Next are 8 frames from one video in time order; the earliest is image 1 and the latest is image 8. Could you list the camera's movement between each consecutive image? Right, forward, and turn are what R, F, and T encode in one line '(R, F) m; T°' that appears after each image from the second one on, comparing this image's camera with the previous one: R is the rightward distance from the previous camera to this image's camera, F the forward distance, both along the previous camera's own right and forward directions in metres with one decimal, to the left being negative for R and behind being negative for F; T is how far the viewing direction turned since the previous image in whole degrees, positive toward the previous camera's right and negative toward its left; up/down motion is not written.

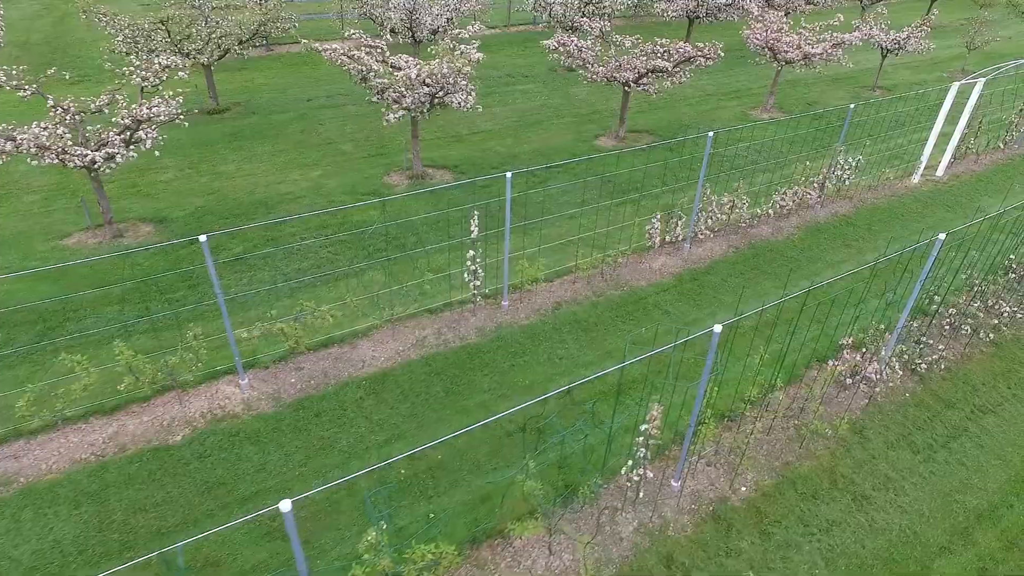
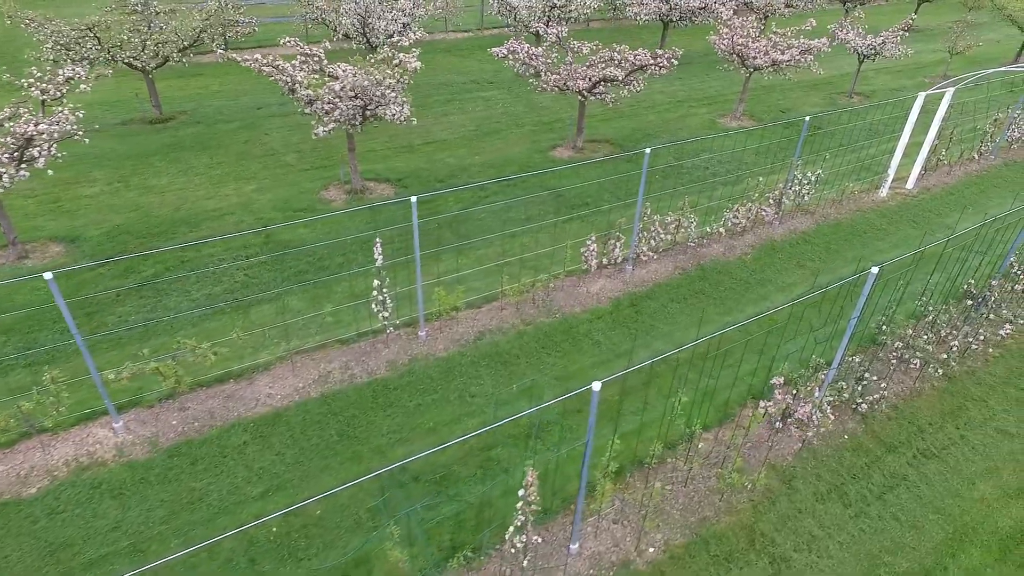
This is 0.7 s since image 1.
(+1.1, +0.6) m; 0°
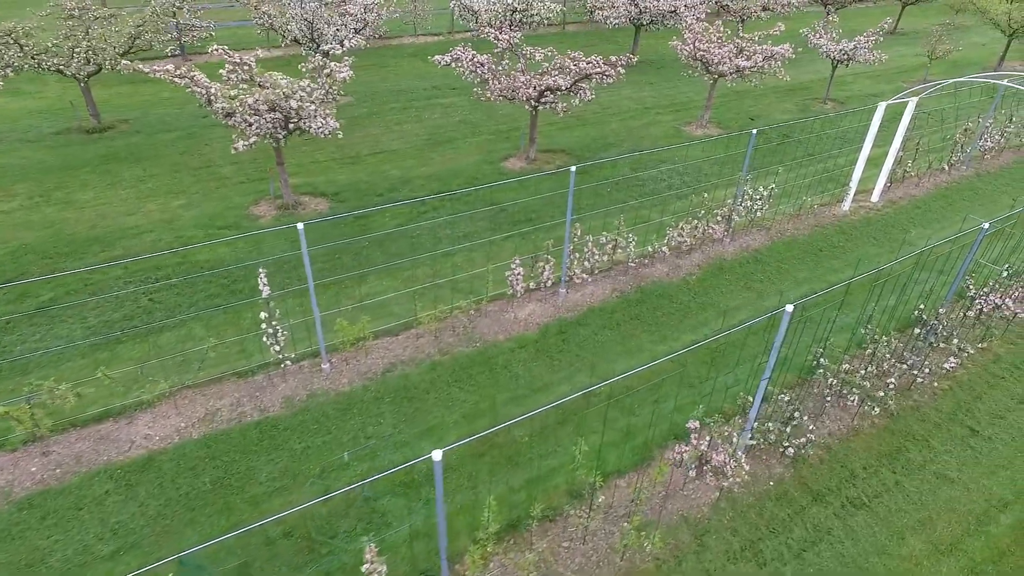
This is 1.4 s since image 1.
(+1.1, +0.6) m; 0°
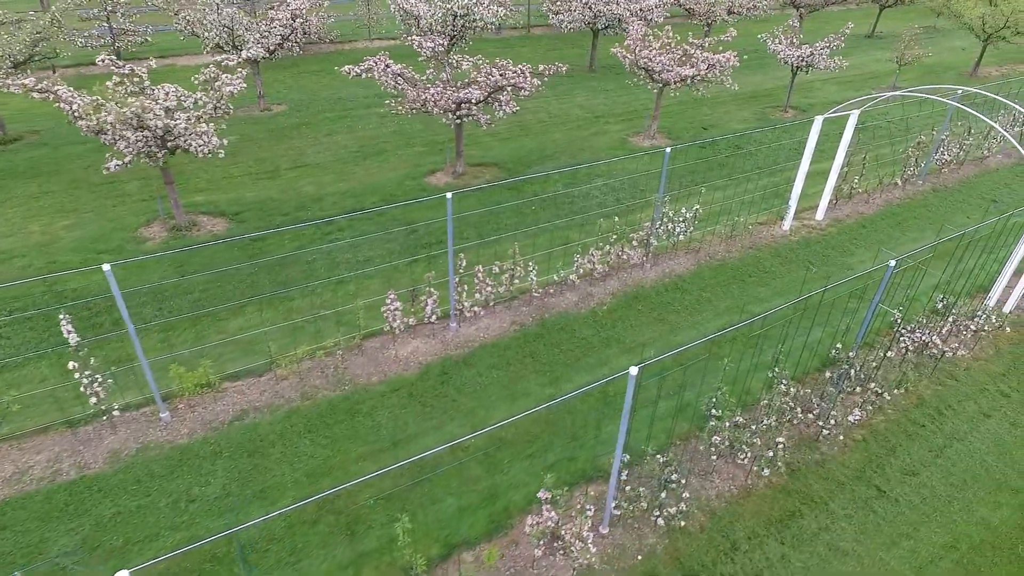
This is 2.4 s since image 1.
(+1.6, +0.8) m; 0°
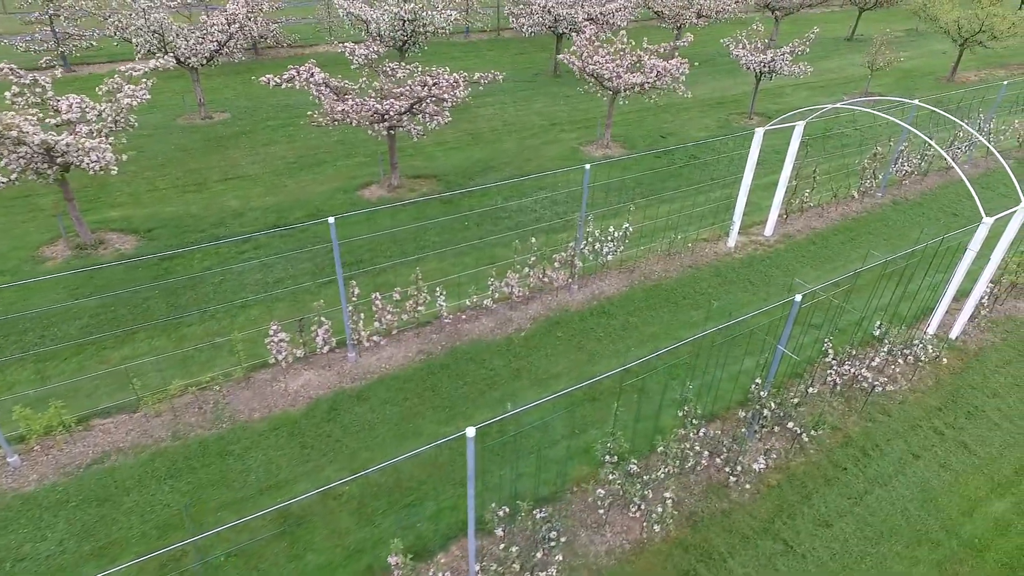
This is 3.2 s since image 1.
(+1.3, +0.6) m; 0°
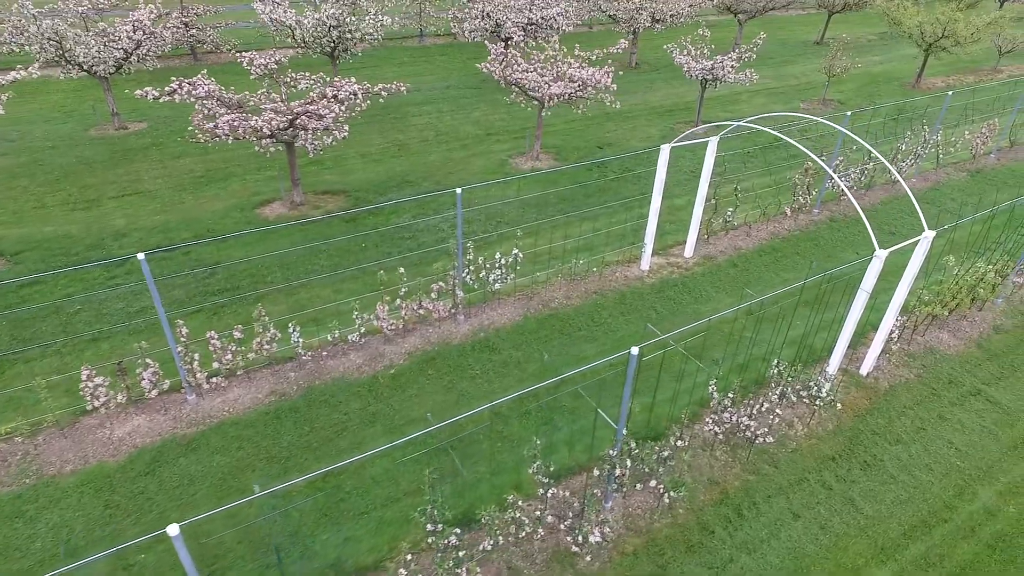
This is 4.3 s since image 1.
(+1.7, +0.7) m; 0°
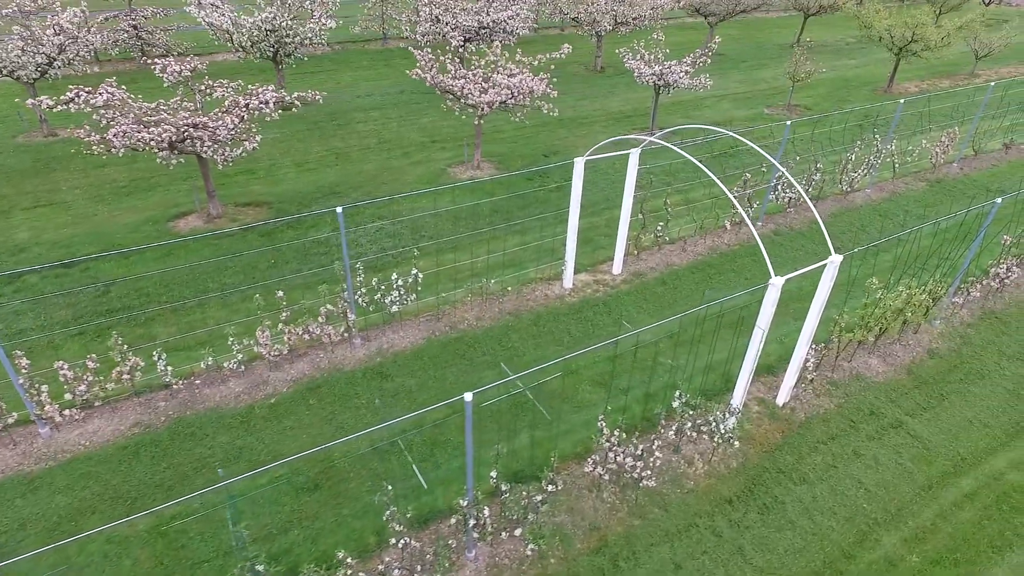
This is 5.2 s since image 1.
(+1.4, +0.5) m; 0°
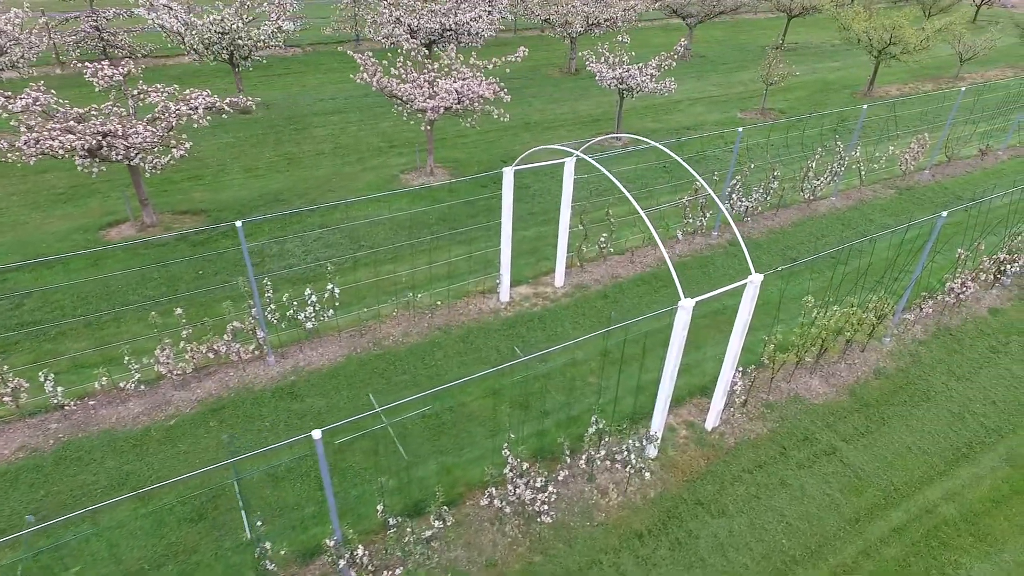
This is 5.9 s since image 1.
(+1.1, +0.4) m; 0°
